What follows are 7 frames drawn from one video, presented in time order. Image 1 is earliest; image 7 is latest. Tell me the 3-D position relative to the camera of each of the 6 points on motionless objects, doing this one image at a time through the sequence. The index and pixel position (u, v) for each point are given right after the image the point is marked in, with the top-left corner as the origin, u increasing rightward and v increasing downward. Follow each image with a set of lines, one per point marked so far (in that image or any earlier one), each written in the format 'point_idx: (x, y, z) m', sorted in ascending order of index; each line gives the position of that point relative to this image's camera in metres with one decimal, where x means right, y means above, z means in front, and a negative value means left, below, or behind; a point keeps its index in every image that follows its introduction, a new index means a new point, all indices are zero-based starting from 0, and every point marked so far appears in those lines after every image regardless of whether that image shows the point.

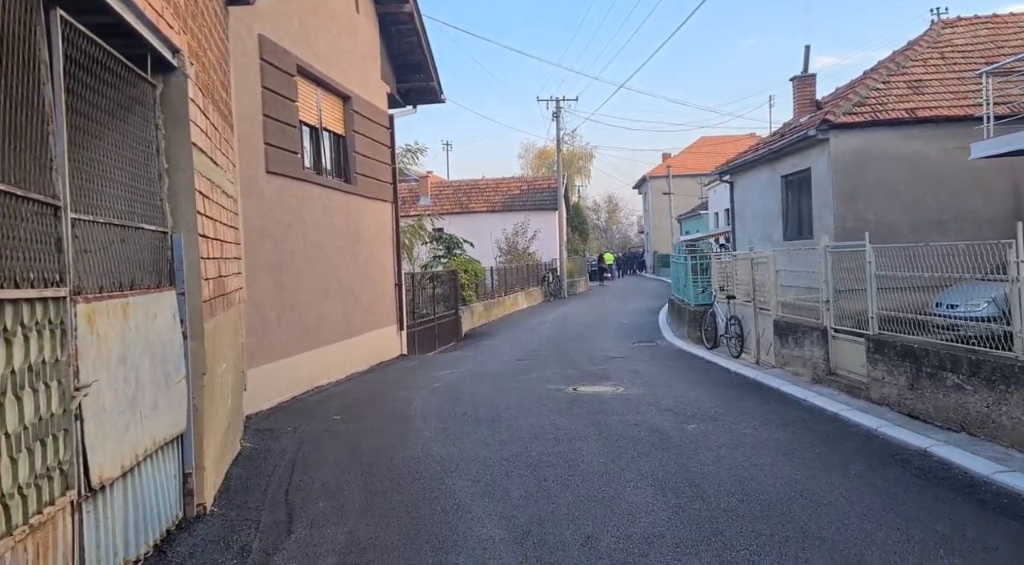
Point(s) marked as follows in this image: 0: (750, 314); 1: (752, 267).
0: (+3.9, -0.5, +11.8) m
1: (+3.9, +0.2, +11.6) m
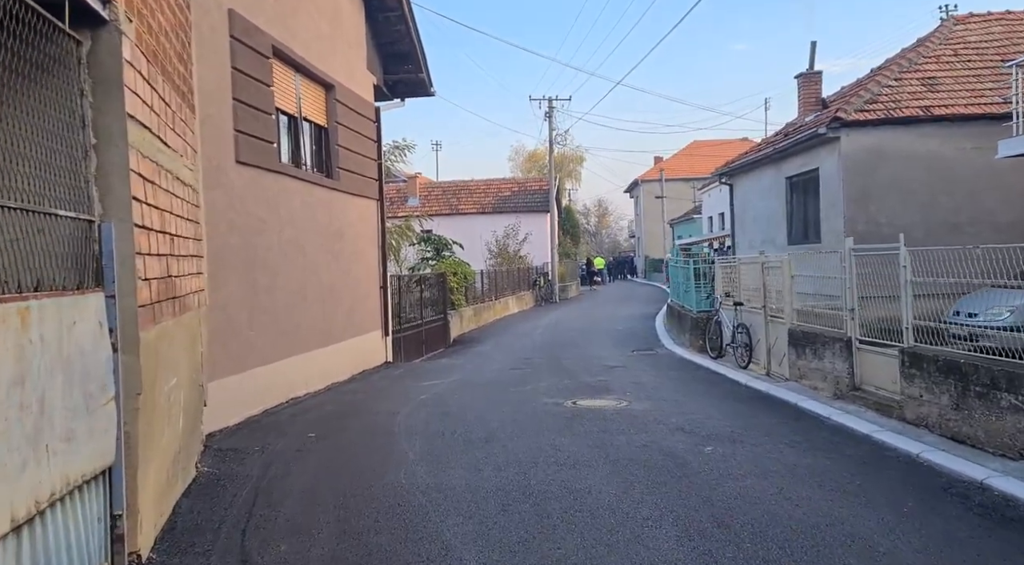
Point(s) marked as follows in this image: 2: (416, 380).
0: (+3.8, -0.6, +11.0) m
1: (+3.8, +0.2, +10.8) m
2: (-1.5, -1.6, +11.6) m
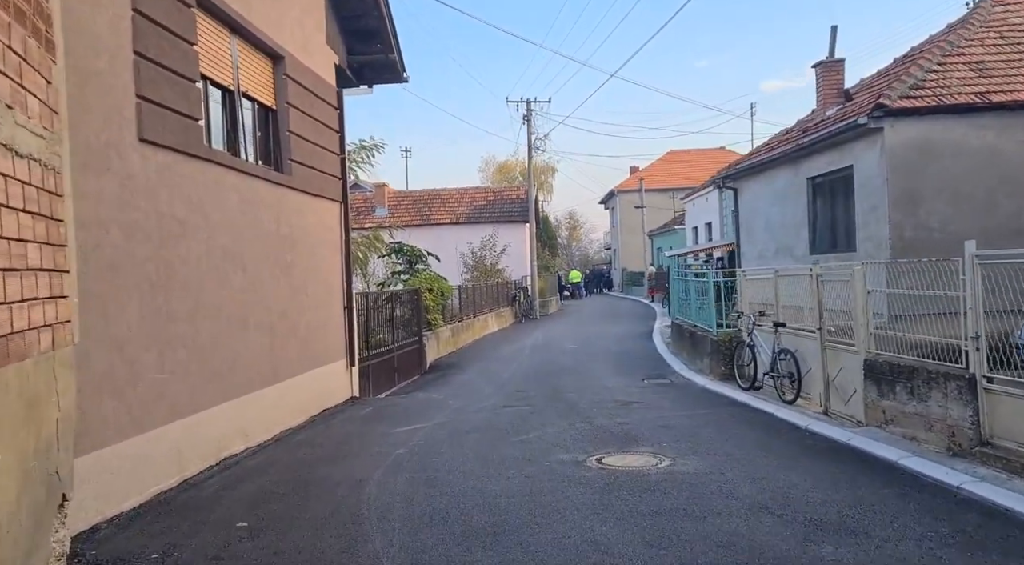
0: (+3.7, -0.8, +9.0) m
1: (+3.7, 0.0, +8.8) m
2: (-1.6, -1.8, +9.3) m
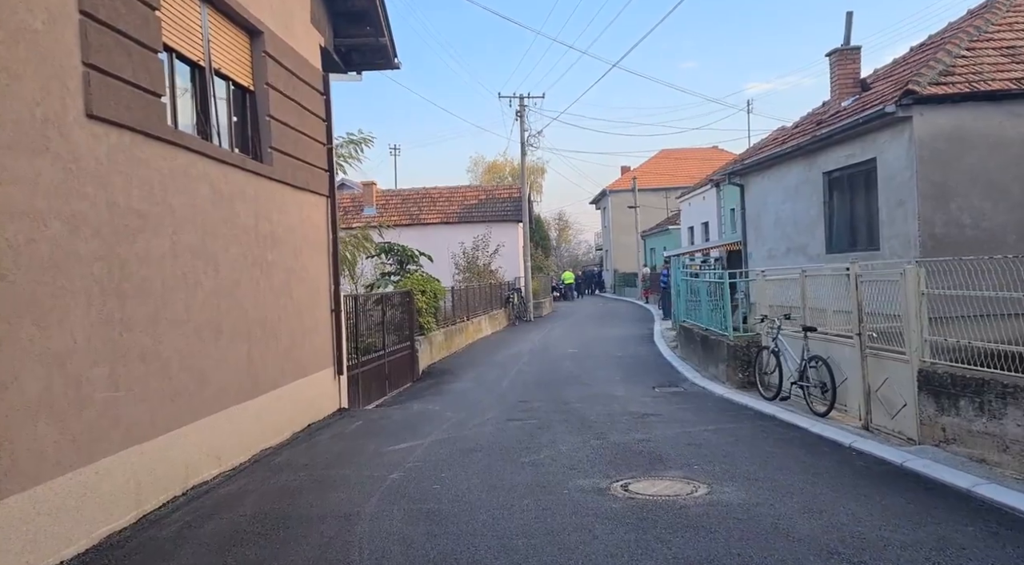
0: (+3.8, -0.8, +8.1) m
1: (+3.8, -0.1, +8.0) m
2: (-1.5, -1.8, +8.4) m
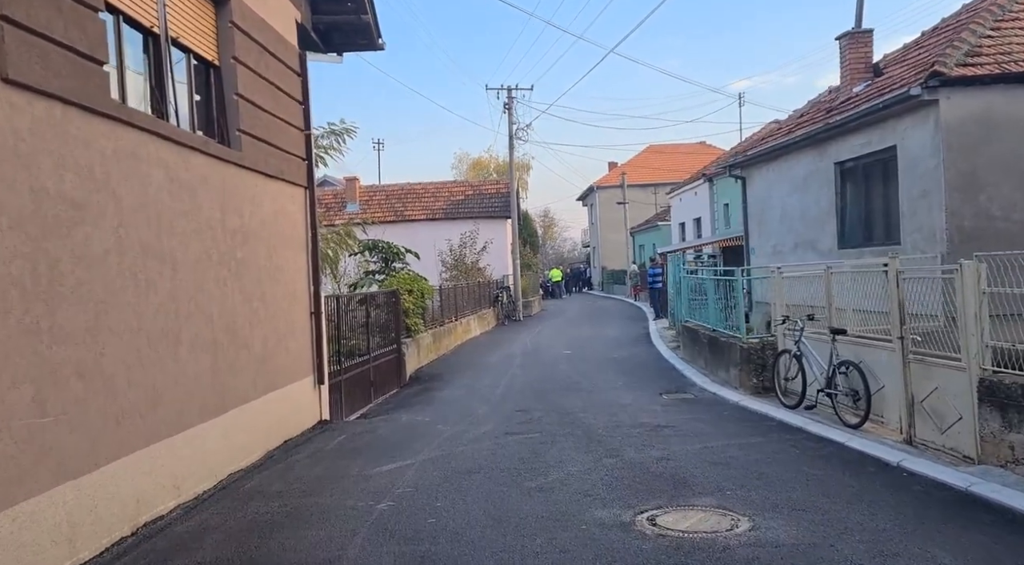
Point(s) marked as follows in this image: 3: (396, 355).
0: (+3.8, -0.8, +7.3) m
1: (+3.8, 0.0, +7.2) m
2: (-1.5, -1.8, +7.5) m
3: (-2.2, -1.4, +13.9) m
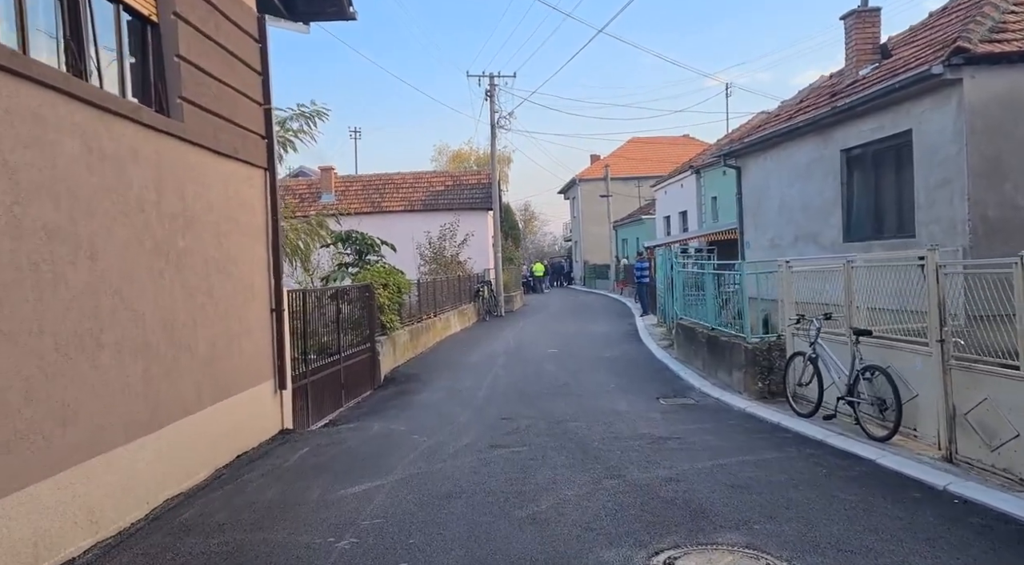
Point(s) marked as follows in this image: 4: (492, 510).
0: (+3.7, -0.8, +6.5) m
1: (+3.7, 0.0, +6.3) m
2: (-1.6, -1.8, +6.5) m
3: (-2.5, -1.3, +12.9) m
4: (-0.1, -1.7, +5.4) m
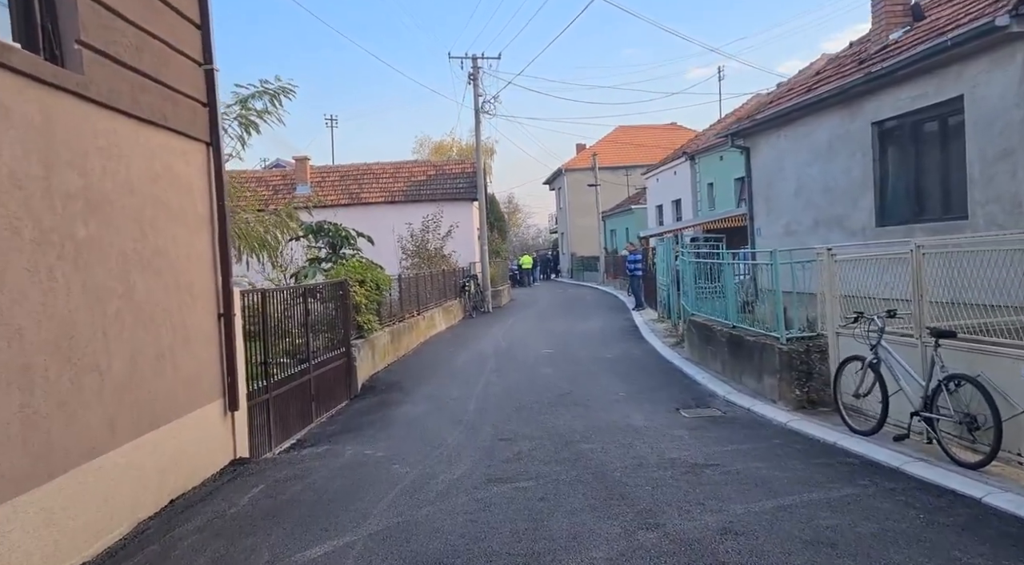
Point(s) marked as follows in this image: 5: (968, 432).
0: (+3.7, -0.7, +5.2) m
1: (+3.7, +0.1, +5.0) m
2: (-1.6, -1.8, +5.0) m
3: (-2.6, -1.2, +11.4) m
4: (-0.1, -1.7, +4.0) m
5: (+3.6, -1.2, +5.7) m
